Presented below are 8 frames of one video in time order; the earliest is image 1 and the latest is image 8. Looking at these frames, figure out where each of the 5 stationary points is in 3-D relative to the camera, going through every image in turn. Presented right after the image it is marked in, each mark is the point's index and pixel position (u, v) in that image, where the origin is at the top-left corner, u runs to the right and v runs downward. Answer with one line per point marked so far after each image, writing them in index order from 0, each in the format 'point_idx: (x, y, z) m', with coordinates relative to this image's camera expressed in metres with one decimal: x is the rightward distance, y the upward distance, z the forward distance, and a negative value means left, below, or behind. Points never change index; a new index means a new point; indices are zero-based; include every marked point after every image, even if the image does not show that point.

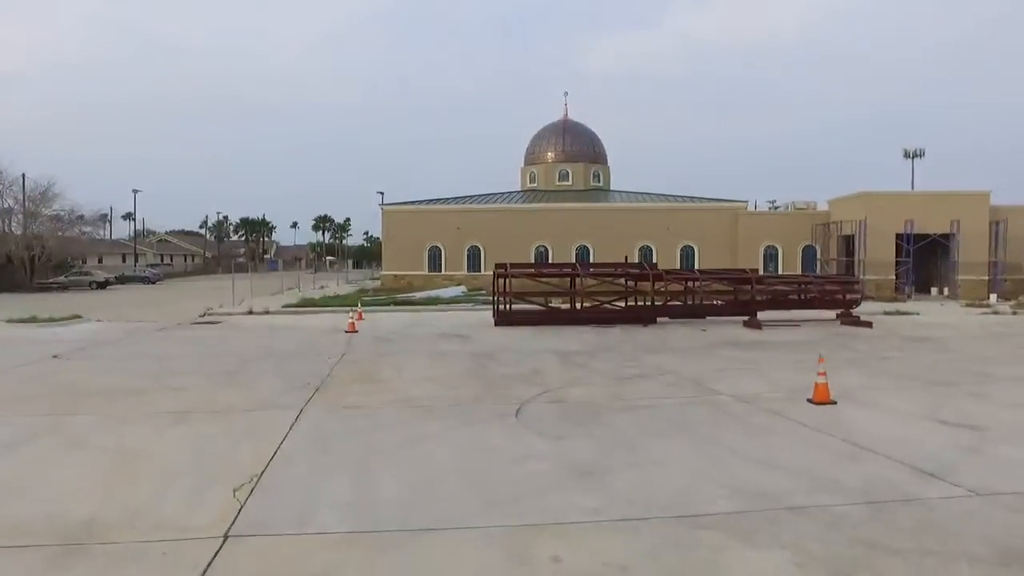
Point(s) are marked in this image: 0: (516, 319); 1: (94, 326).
0: (+0.1, -1.2, +17.9) m
1: (-15.3, -1.4, +17.7) m
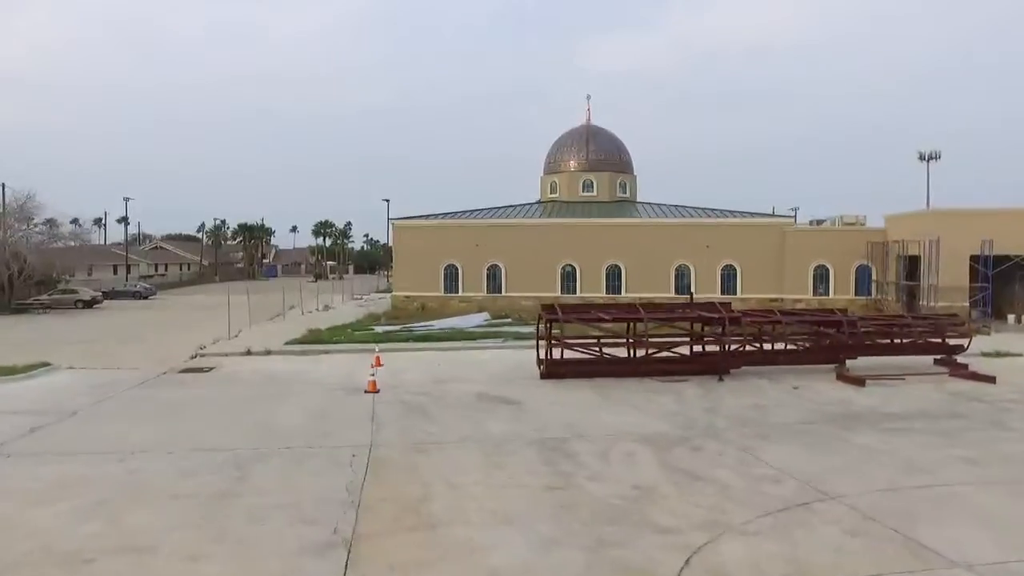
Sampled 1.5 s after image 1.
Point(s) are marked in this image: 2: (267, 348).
0: (+1.7, -2.6, +15.0) m
1: (-13.8, -2.9, +14.8) m
2: (-10.1, -2.5, +19.8) m
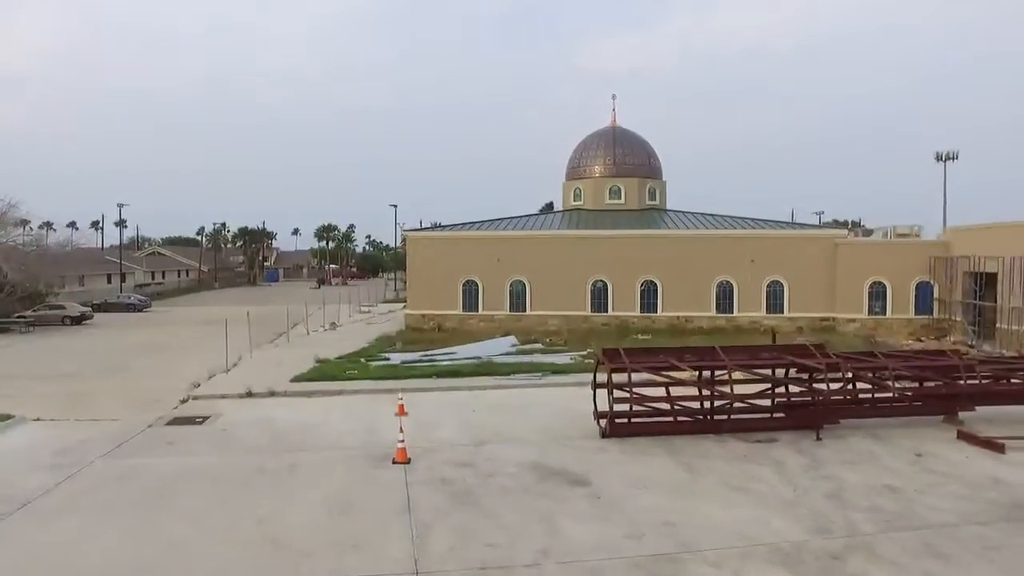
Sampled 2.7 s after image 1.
0: (+3.1, -3.6, +12.5) m
1: (-12.4, -3.9, +12.2) m
2: (-8.6, -3.6, +17.2) m
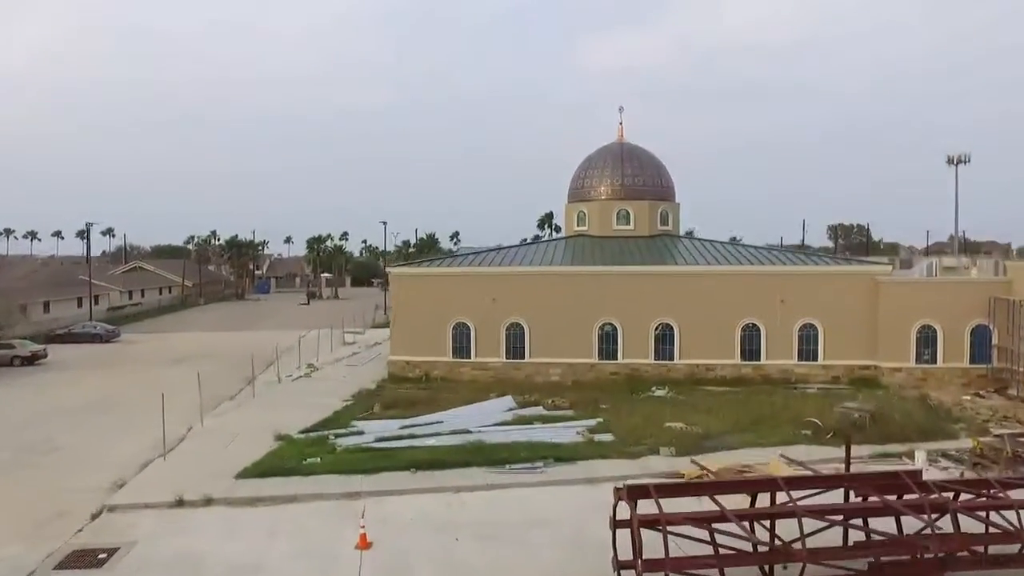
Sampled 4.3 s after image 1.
0: (+3.0, -5.9, +9.2) m
1: (-12.5, -6.2, +8.9) m
2: (-8.8, -5.9, +13.9) m
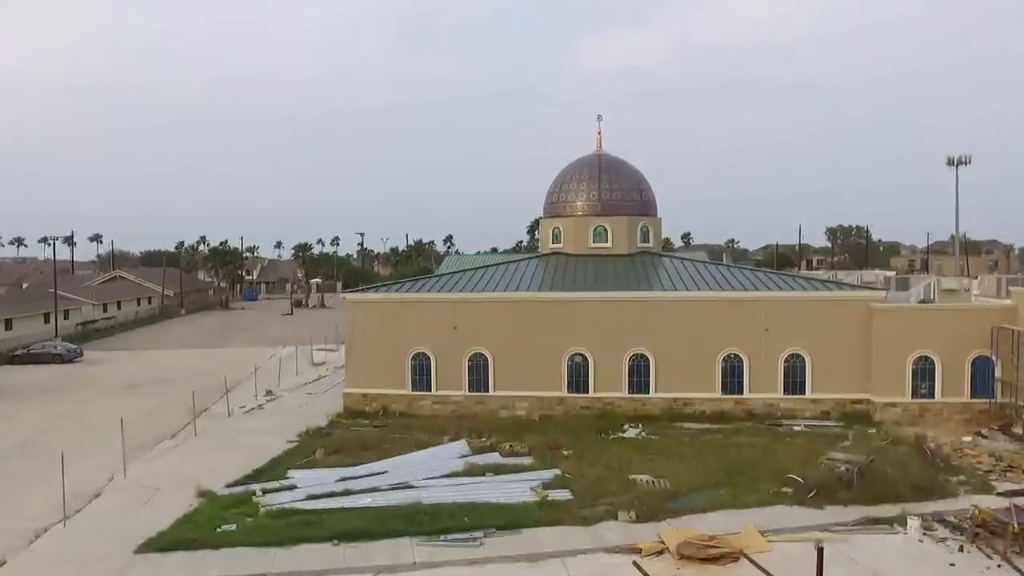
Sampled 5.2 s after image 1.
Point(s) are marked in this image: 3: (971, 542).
0: (+1.2, -7.2, +7.3) m
1: (-14.3, -7.6, +7.1) m
2: (-10.5, -7.2, +12.1) m
3: (+12.2, -6.7, +12.8) m
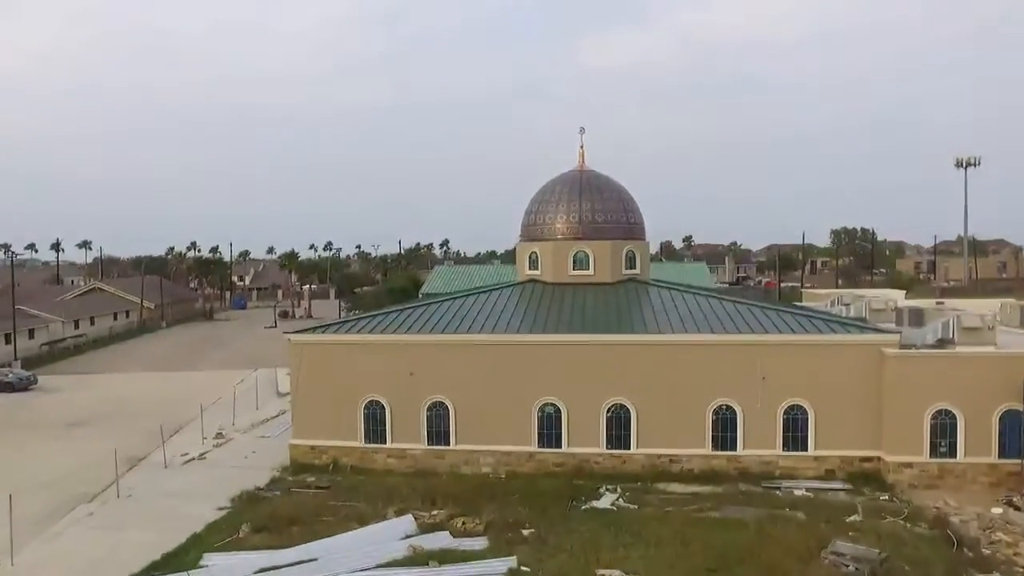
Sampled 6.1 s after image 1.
0: (-0.4, -8.9, +4.8) m
1: (-15.9, -9.4, +4.7) m
2: (-12.1, -9.0, +9.6) m
3: (+10.6, -8.4, +10.2) m
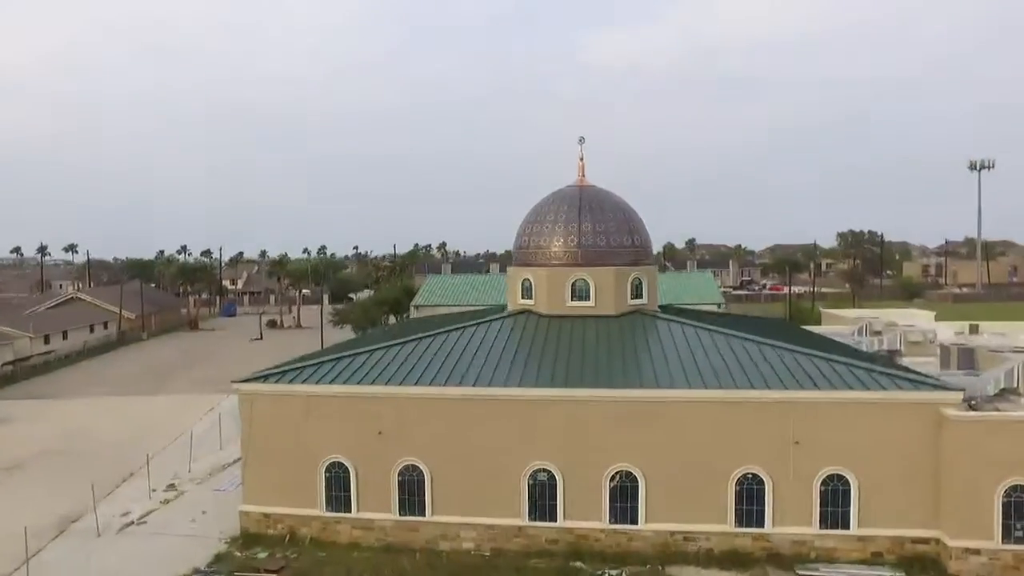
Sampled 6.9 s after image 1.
0: (-0.9, -10.5, +1.7) m
1: (-16.4, -11.0, +1.6) m
2: (-12.6, -10.6, +6.6) m
3: (+10.1, -10.0, +7.1) m
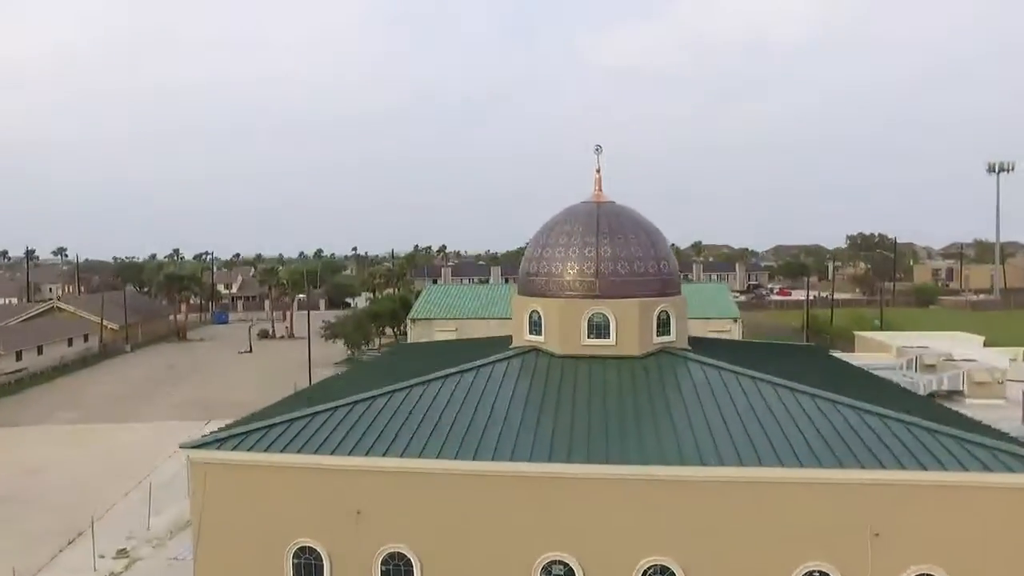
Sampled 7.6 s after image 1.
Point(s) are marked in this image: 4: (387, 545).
0: (-0.7, -12.0, -1.5) m
1: (-16.2, -12.4, -1.5) m
2: (-12.4, -12.0, +3.4) m
3: (+10.3, -11.5, +3.9) m
4: (-3.7, -7.5, +14.1) m
